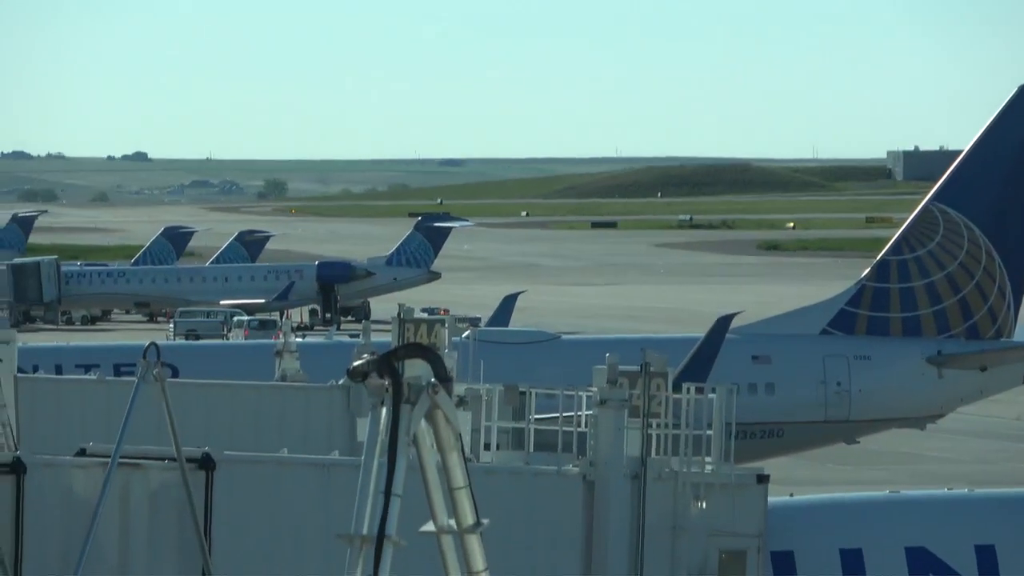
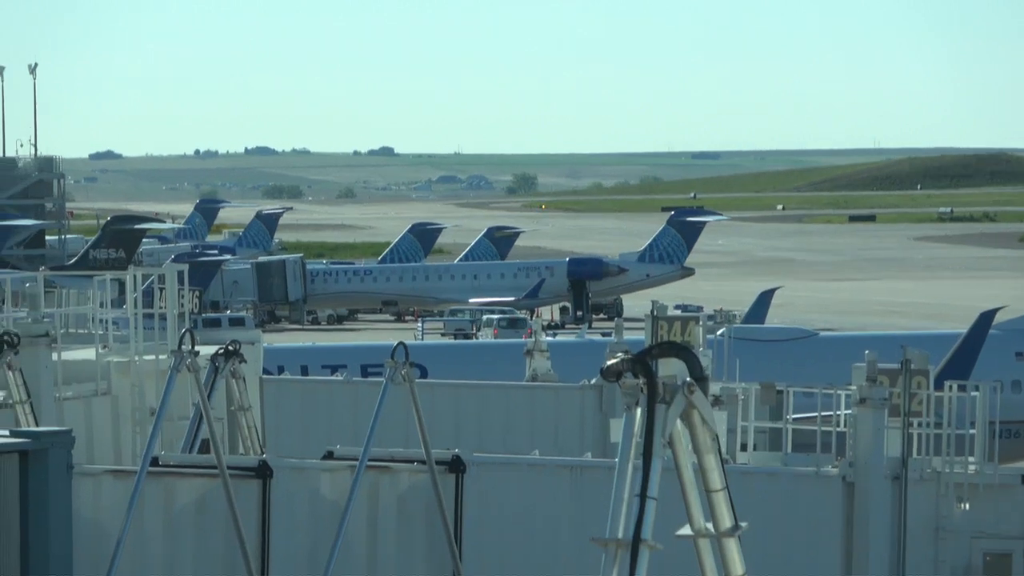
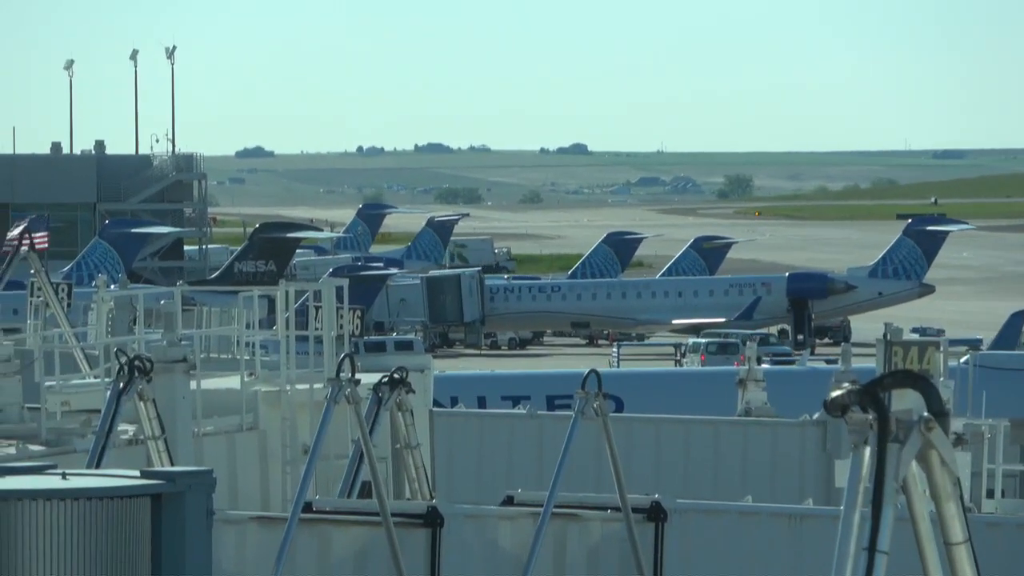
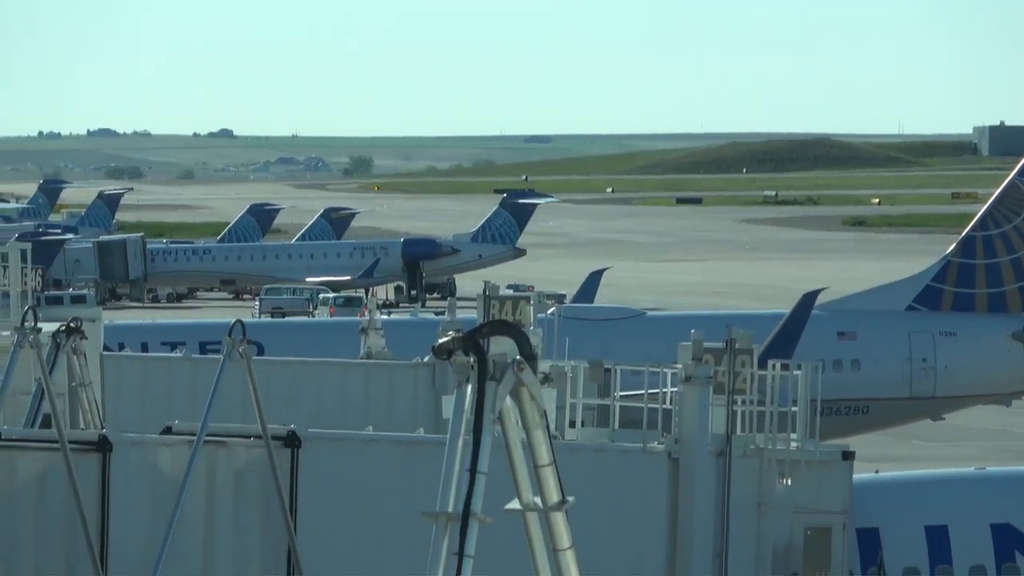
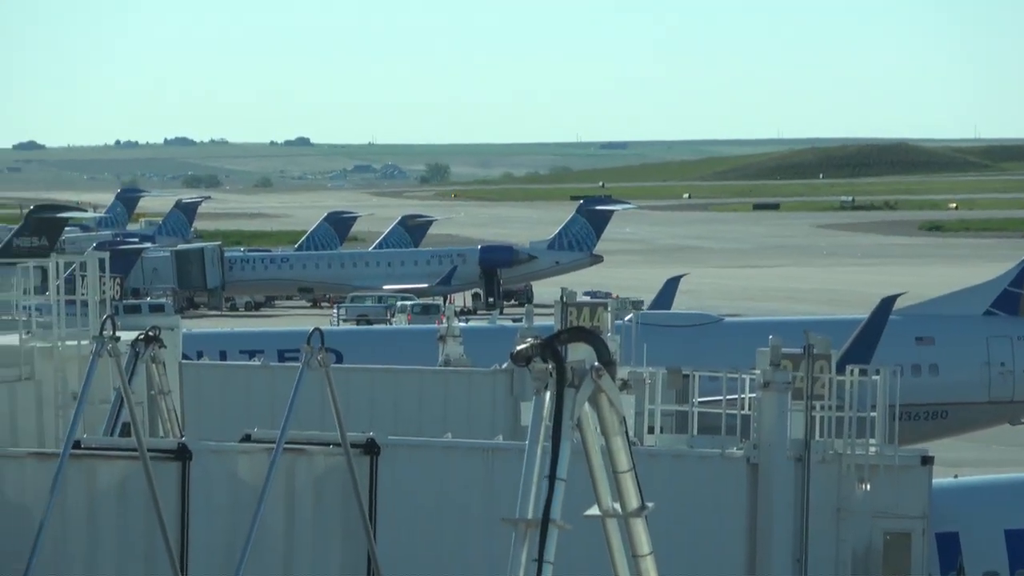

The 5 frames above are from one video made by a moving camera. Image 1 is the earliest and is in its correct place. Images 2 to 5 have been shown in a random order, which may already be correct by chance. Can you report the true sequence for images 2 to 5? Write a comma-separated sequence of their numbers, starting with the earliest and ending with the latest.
4, 5, 2, 3
